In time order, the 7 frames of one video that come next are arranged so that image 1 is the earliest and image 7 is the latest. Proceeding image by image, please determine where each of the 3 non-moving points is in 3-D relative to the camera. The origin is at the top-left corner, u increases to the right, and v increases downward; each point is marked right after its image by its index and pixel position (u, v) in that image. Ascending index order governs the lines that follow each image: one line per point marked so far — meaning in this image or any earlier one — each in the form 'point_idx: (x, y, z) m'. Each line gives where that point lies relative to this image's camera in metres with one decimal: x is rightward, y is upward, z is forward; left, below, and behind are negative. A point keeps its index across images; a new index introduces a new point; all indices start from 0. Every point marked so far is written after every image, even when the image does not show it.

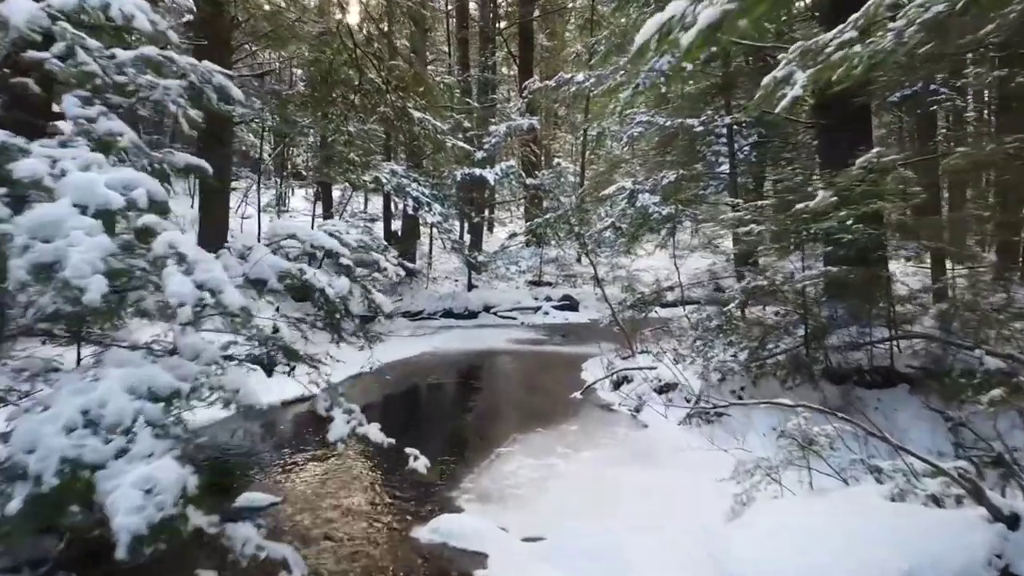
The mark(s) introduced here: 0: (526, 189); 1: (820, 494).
0: (+0.2, +1.8, +19.7) m
1: (+1.2, -0.8, +4.4) m
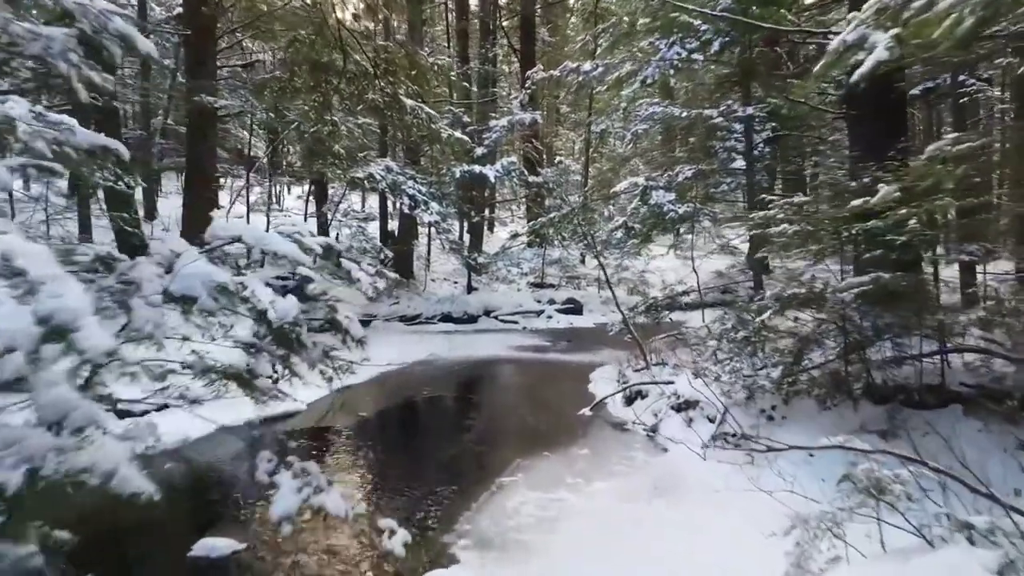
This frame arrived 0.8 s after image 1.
0: (+0.3, +1.8, +18.9) m
1: (+1.2, -0.9, +3.6) m
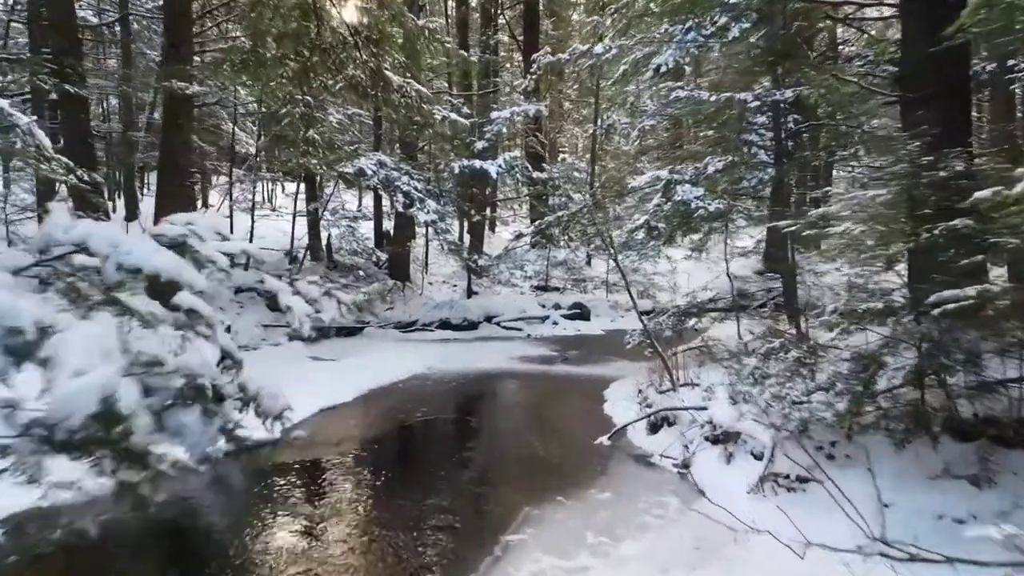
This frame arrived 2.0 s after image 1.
0: (+0.3, +1.7, +17.7) m
1: (+1.3, -0.9, +2.4) m
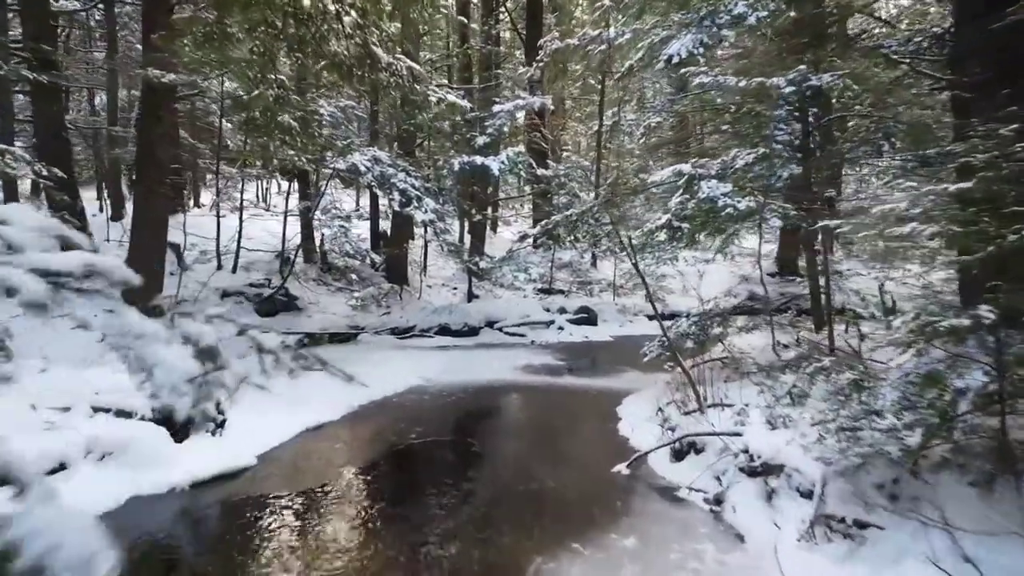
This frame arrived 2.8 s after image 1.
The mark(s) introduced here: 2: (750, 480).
0: (+0.3, +1.7, +16.8) m
1: (+1.3, -1.0, +1.5) m
2: (+1.2, -1.0, +5.8) m
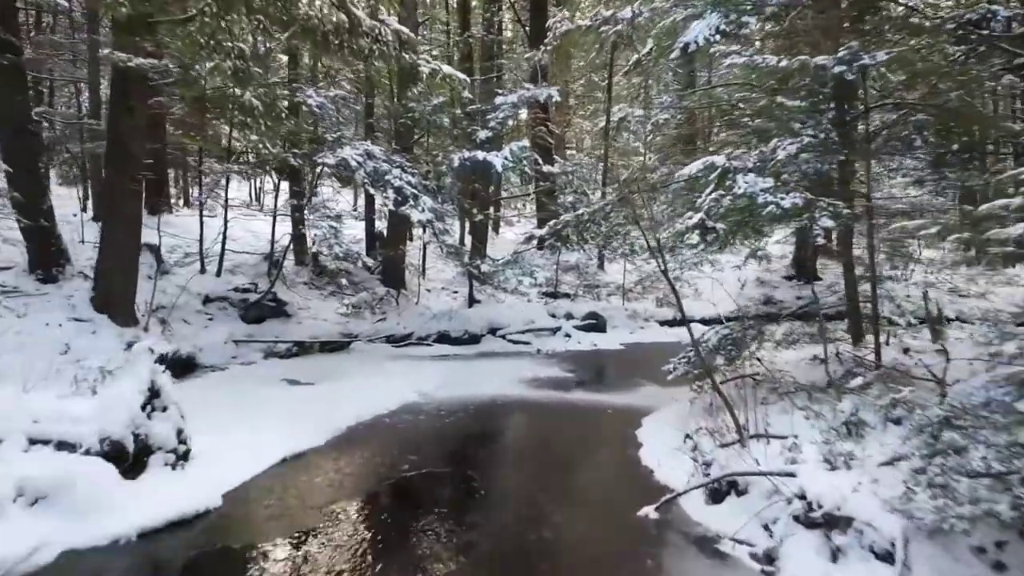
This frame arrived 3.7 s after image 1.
0: (+0.4, +1.6, +15.8) m
1: (+1.3, -1.0, +0.5) m
2: (+1.3, -1.1, +4.8) m
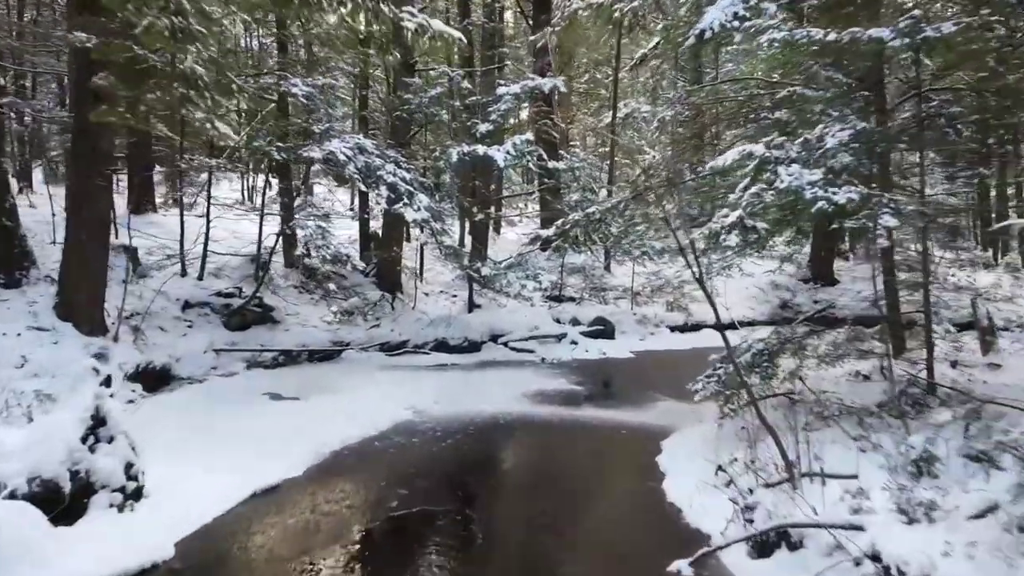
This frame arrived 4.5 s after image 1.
0: (+0.4, +1.5, +14.9) m
1: (+1.4, -1.1, -0.4) m
2: (+1.3, -1.1, +3.9) m
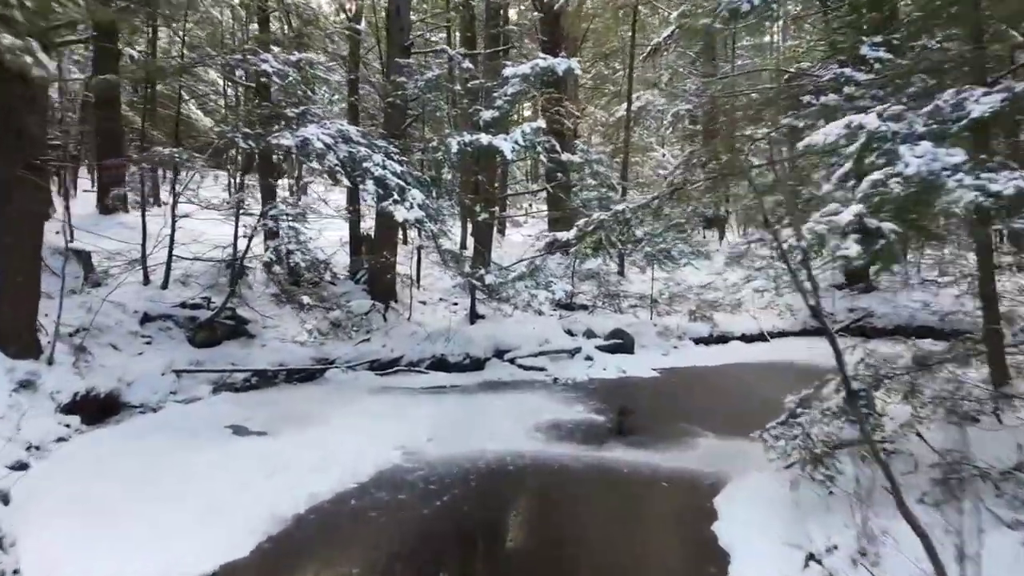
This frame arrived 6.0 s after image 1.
0: (+0.5, +1.4, +13.3) m
1: (+1.4, -1.2, -2.0) m
2: (+1.4, -1.2, +2.3) m
